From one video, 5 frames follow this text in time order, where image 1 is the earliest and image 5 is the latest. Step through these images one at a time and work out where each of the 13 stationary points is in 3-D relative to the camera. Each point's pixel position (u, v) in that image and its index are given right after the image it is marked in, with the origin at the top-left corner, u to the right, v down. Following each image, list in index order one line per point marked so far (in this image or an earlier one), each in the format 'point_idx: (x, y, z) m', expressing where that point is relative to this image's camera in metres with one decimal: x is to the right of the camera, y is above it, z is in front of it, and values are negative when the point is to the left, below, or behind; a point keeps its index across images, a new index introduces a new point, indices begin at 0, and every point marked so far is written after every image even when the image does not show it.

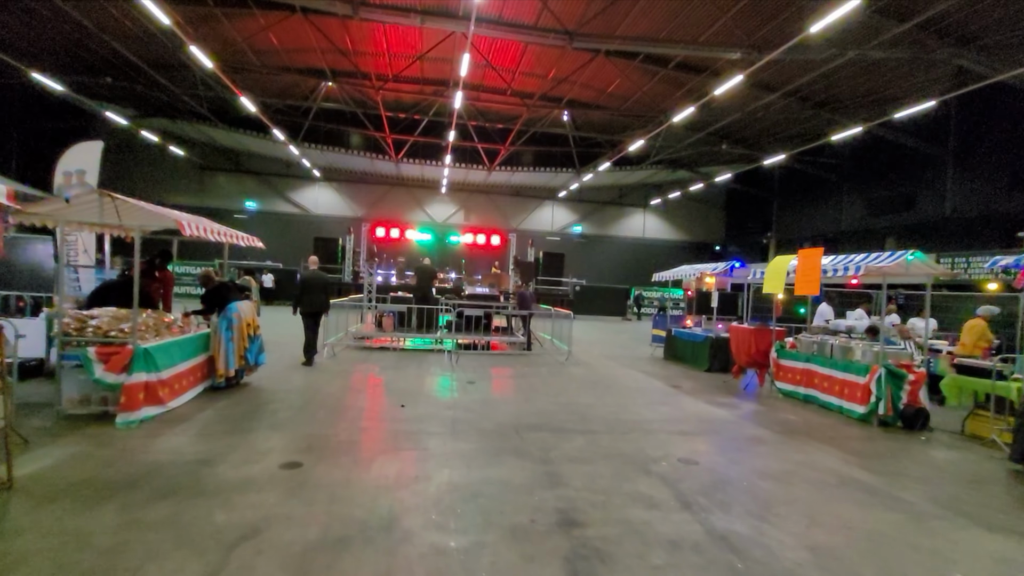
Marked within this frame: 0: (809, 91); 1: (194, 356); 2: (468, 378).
0: (+10.8, +7.1, +18.1) m
1: (-4.2, -0.9, +6.4) m
2: (-0.8, -1.6, +8.6) m
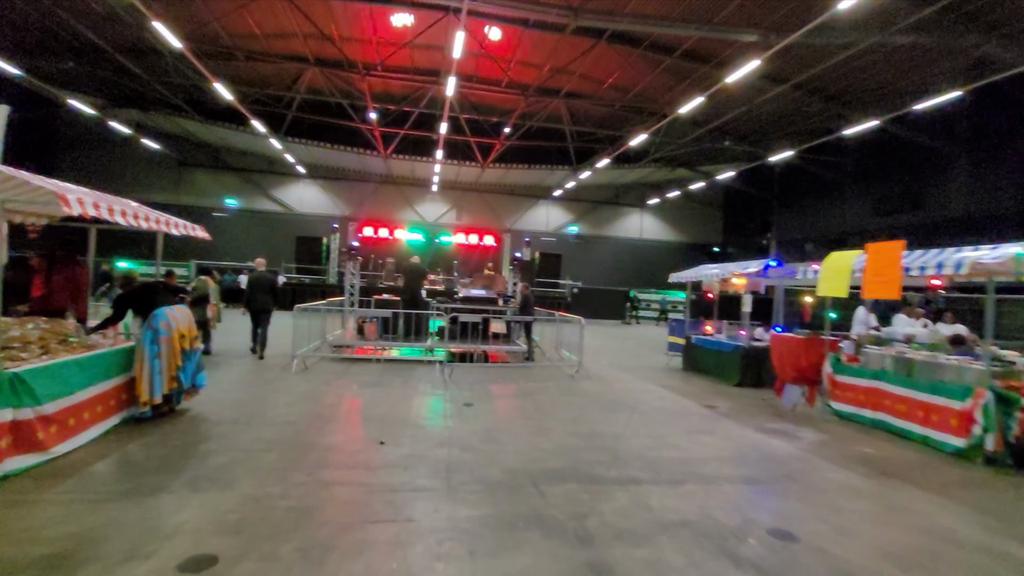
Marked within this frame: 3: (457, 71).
0: (+10.7, +7.1, +16.9) m
1: (-4.1, -0.9, +4.8) m
2: (-0.7, -1.6, +7.2) m
3: (-2.1, +8.2, +18.5) m
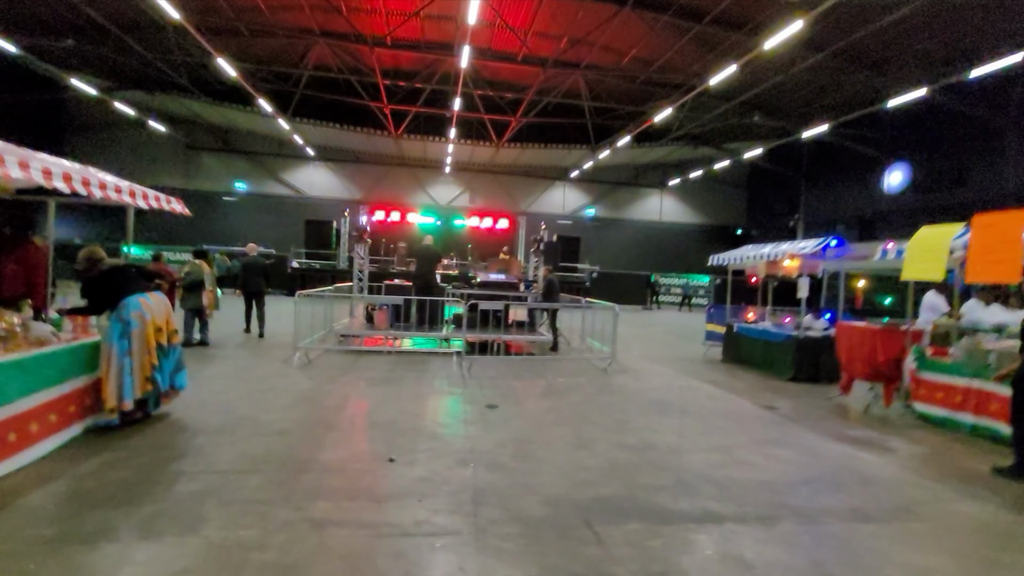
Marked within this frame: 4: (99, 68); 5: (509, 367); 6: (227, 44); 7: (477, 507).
0: (+11.3, +7.6, +15.4) m
1: (-3.8, -0.8, +4.0) m
2: (-0.3, -1.4, +6.2) m
3: (-1.4, +8.8, +17.3) m
4: (-16.9, +9.0, +19.8) m
5: (0.0, -1.3, +8.3) m
6: (-10.6, +9.1, +18.1) m
7: (-0.2, -1.5, +3.4) m
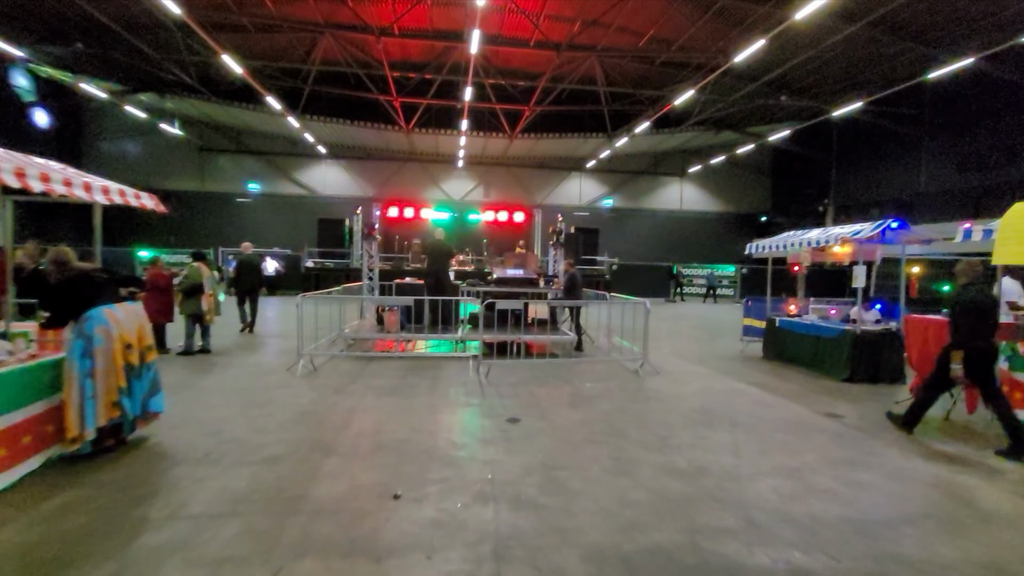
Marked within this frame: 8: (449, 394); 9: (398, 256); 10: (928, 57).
0: (+11.7, +8.0, +14.2) m
1: (-3.6, -0.9, +3.4) m
2: (0.0, -1.4, +5.5) m
3: (-1.0, +8.9, +16.5) m
4: (-16.4, +8.8, +19.5) m
5: (+0.3, -1.3, +7.6) m
6: (-10.2, +9.0, +17.6) m
7: (-0.1, -1.5, +2.7) m
8: (-0.8, -1.3, +6.1) m
9: (-4.4, +1.2, +18.7) m
10: (+14.2, +7.8, +16.4) m
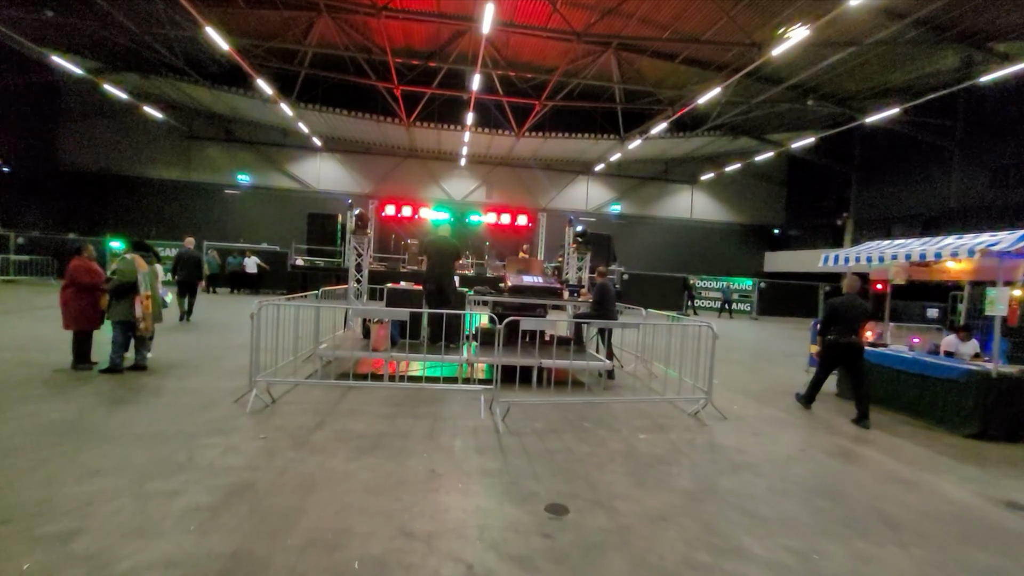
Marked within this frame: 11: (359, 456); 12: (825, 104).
0: (+12.2, +7.4, +12.6) m
1: (-3.2, -0.9, +1.6) m
2: (+0.3, -1.5, +3.7) m
3: (-0.5, +8.7, +14.8) m
4: (-15.9, +9.0, +17.7) m
5: (+0.6, -1.5, +5.8) m
6: (-9.7, +9.1, +15.8) m
7: (+0.3, -1.6, +0.9) m
8: (-0.5, -1.5, +4.3) m
9: (-4.1, +1.1, +16.9) m
10: (+14.7, +7.1, +14.8) m
11: (-1.3, -1.4, +4.1) m
12: (+13.0, +7.6, +19.6) m
